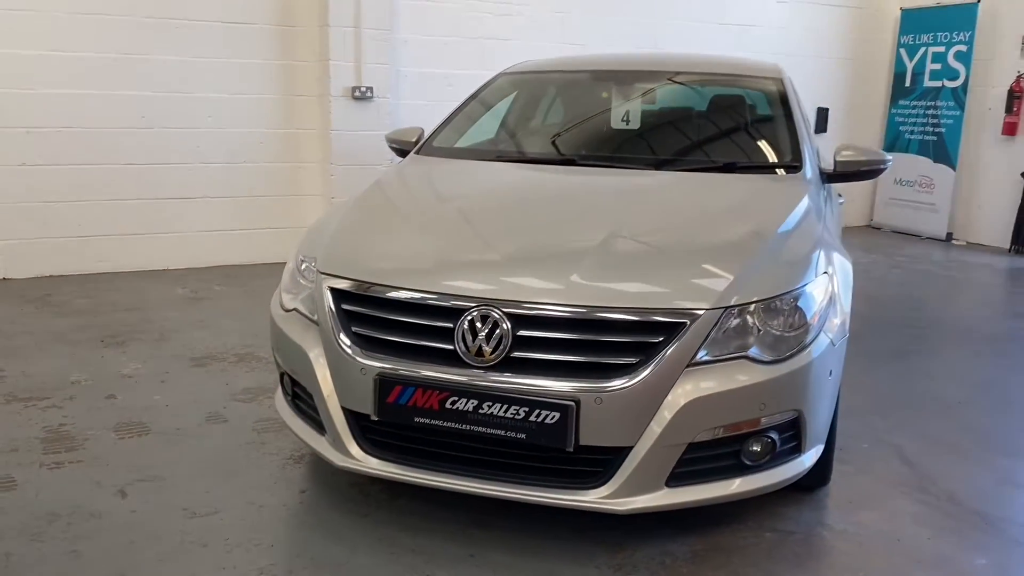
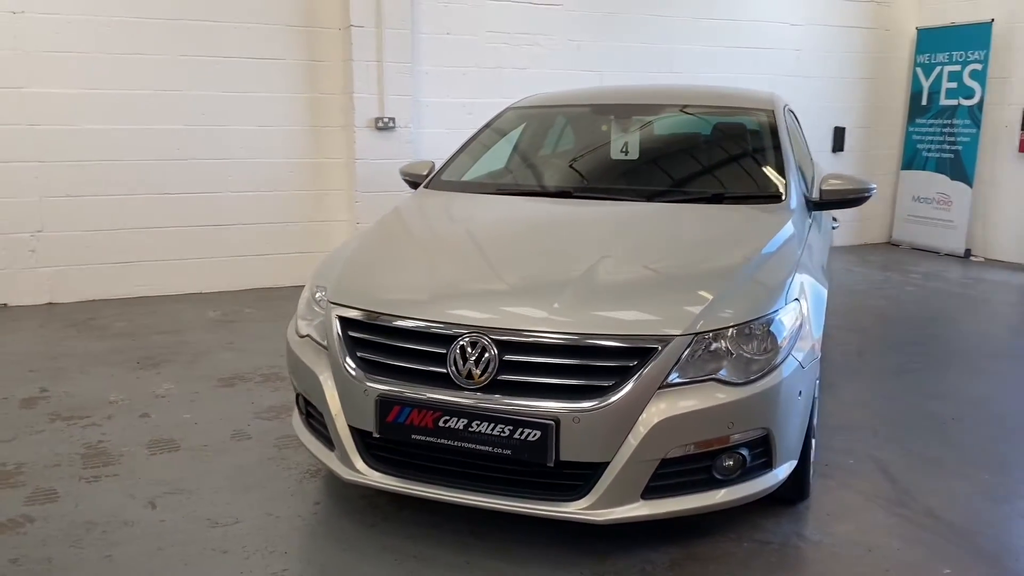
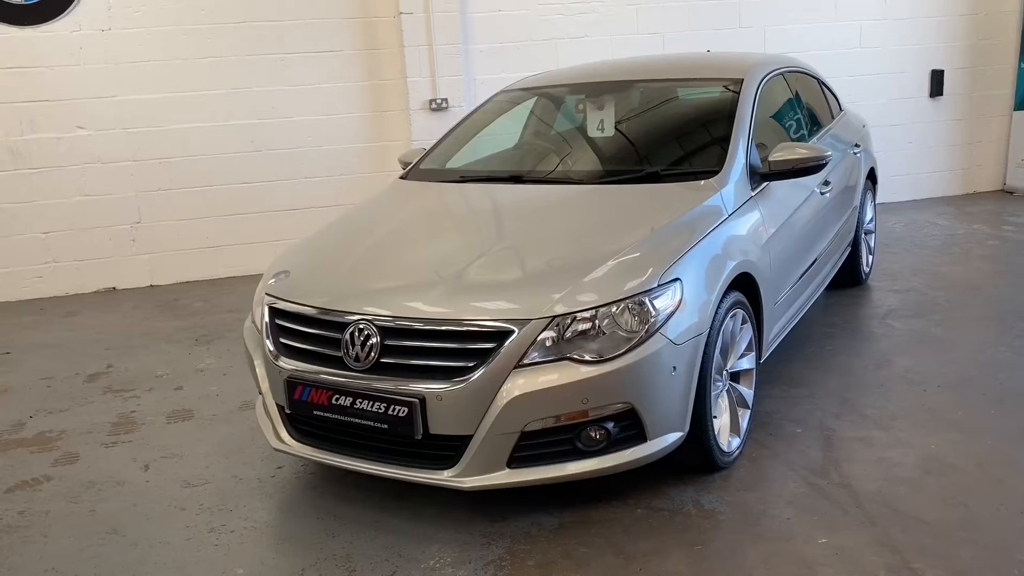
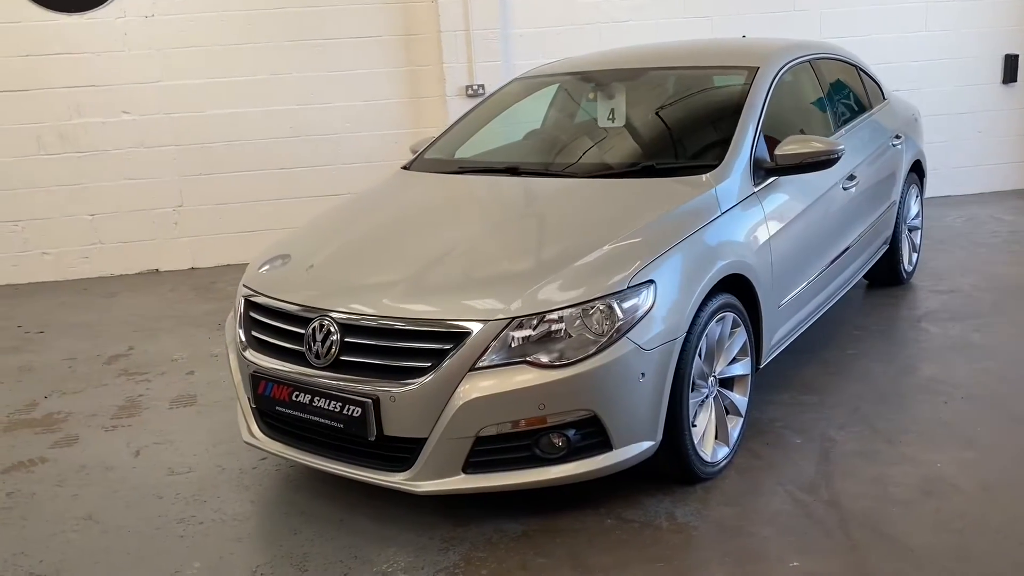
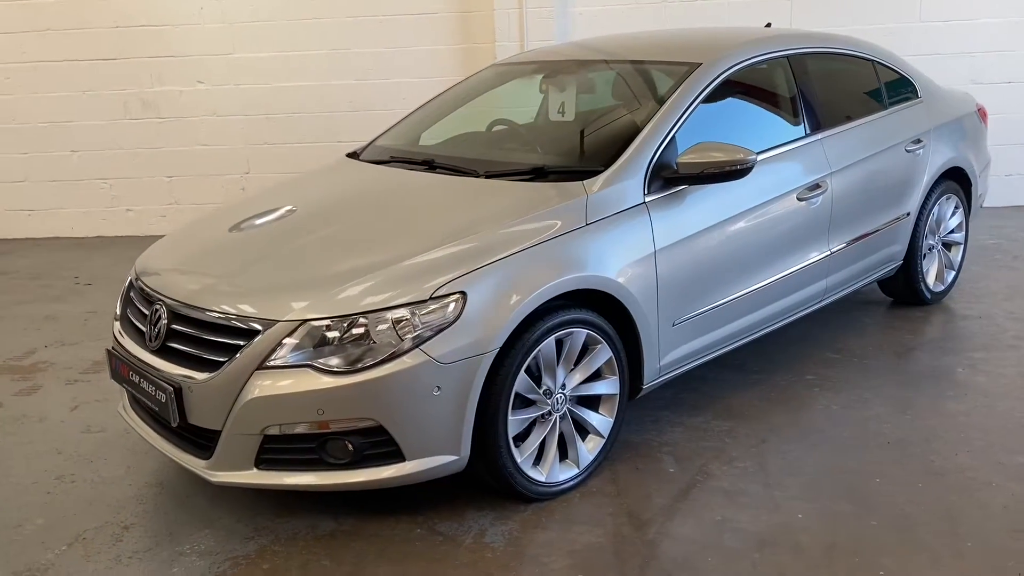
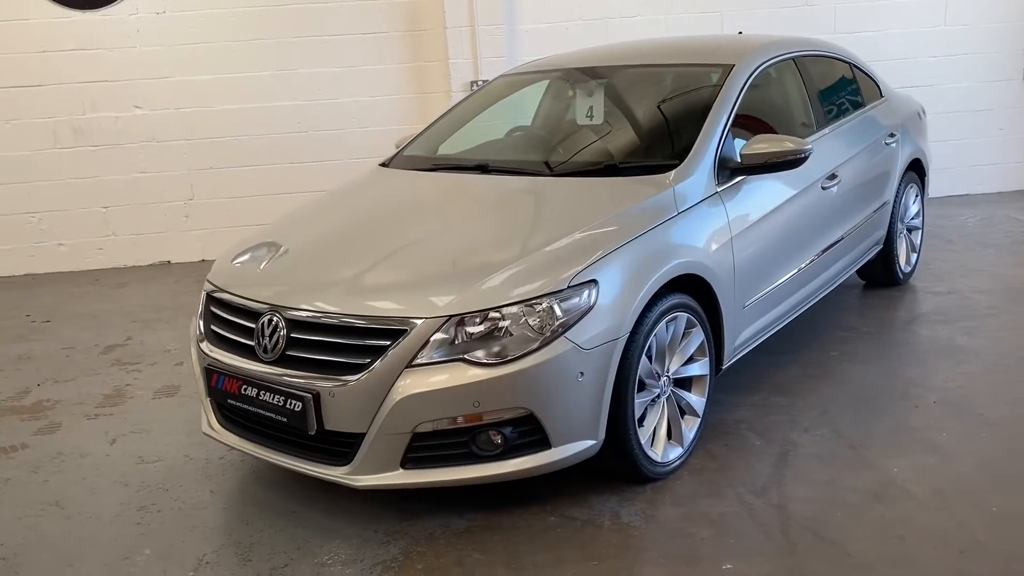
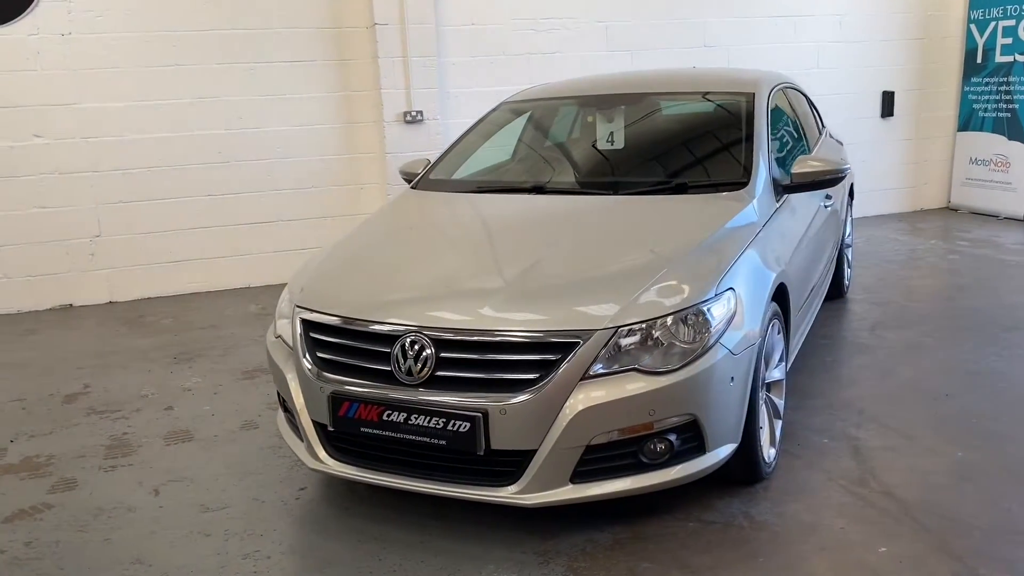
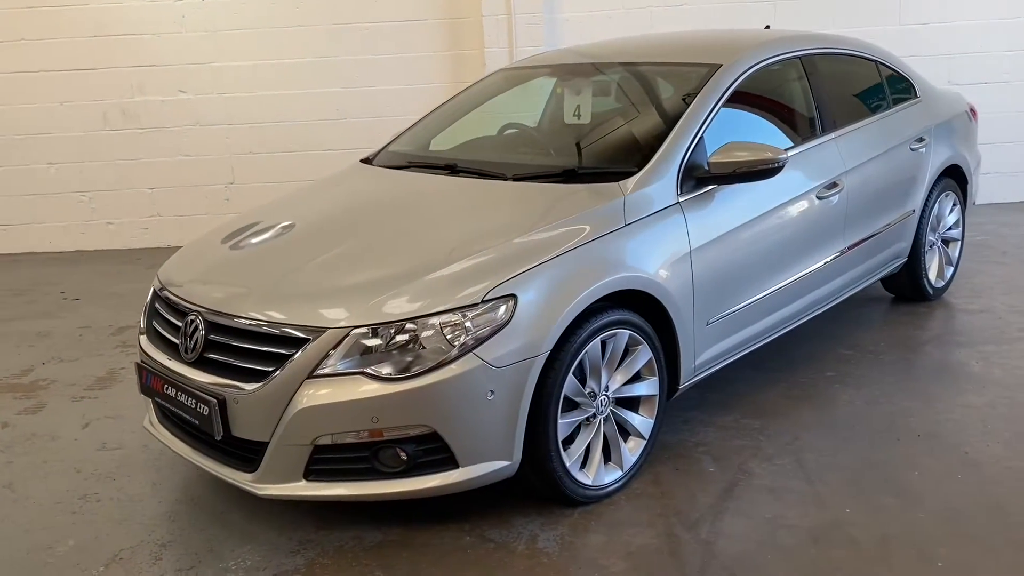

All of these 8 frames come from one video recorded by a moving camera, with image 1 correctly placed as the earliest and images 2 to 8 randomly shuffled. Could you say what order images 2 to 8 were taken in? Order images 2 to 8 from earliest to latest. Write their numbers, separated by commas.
2, 7, 3, 4, 6, 8, 5
